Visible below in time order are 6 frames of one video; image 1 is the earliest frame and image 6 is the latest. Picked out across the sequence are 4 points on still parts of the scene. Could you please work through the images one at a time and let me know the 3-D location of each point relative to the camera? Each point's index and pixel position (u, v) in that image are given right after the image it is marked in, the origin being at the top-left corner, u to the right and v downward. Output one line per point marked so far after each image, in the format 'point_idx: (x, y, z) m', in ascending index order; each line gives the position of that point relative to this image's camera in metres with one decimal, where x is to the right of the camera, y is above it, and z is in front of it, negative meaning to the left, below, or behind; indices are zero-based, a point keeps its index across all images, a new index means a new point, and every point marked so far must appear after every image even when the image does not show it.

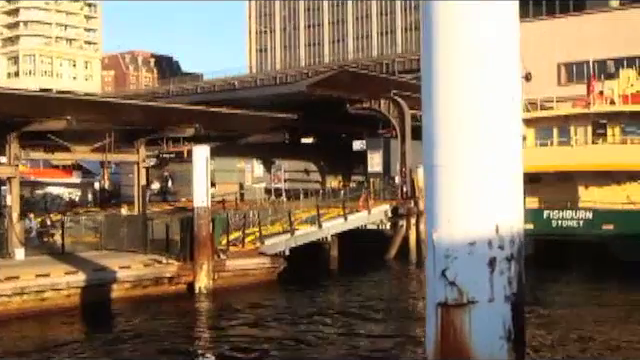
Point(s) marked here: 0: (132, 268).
0: (-3.7, -1.7, +20.0) m
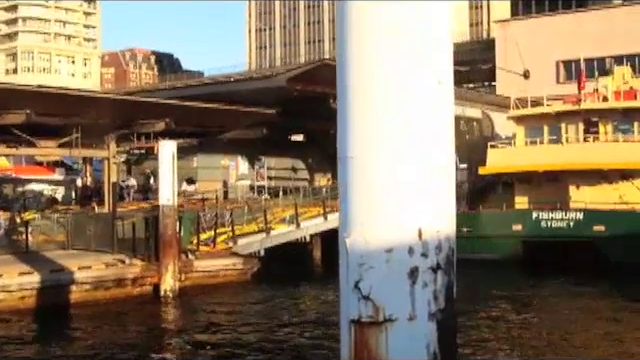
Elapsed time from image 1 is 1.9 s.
0: (-4.3, -1.7, +19.0) m
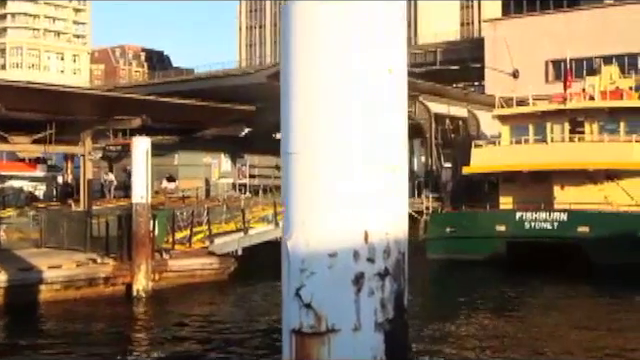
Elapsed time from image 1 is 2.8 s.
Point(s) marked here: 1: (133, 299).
0: (-4.7, -1.6, +18.6) m
1: (-3.6, -2.3, +19.1) m
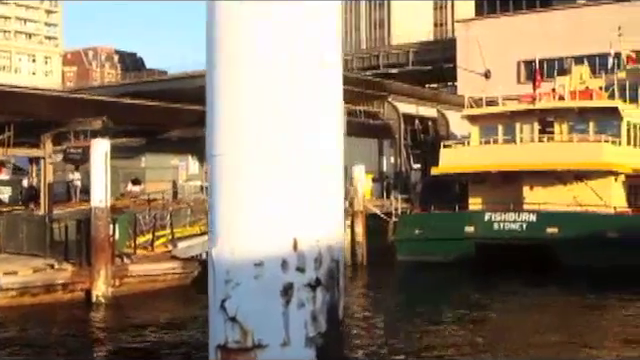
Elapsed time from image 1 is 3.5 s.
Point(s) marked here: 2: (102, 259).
0: (-5.4, -1.7, +18.1) m
1: (-4.2, -2.3, +18.7) m
2: (-4.1, -1.5, +19.2) m
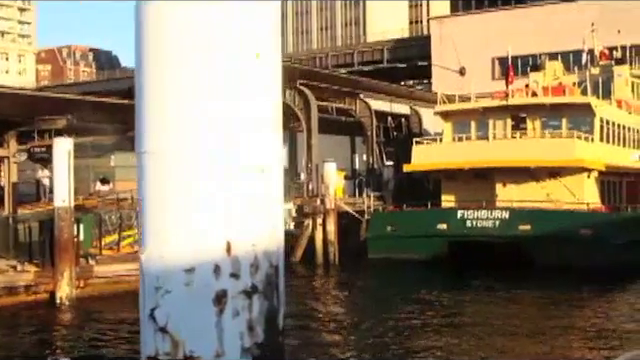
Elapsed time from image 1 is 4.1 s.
0: (-5.9, -1.7, +17.7) m
1: (-4.8, -2.3, +18.3) m
2: (-4.7, -1.5, +18.8) m
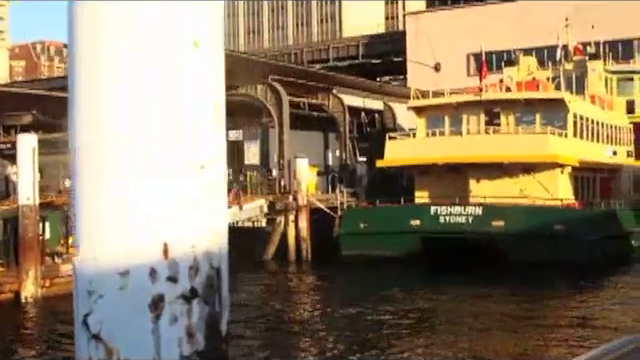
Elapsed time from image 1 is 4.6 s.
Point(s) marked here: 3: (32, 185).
0: (-6.5, -1.6, +17.3) m
1: (-5.3, -2.3, +17.9) m
2: (-5.3, -1.4, +18.4) m
3: (-5.3, -0.1, +18.5) m
